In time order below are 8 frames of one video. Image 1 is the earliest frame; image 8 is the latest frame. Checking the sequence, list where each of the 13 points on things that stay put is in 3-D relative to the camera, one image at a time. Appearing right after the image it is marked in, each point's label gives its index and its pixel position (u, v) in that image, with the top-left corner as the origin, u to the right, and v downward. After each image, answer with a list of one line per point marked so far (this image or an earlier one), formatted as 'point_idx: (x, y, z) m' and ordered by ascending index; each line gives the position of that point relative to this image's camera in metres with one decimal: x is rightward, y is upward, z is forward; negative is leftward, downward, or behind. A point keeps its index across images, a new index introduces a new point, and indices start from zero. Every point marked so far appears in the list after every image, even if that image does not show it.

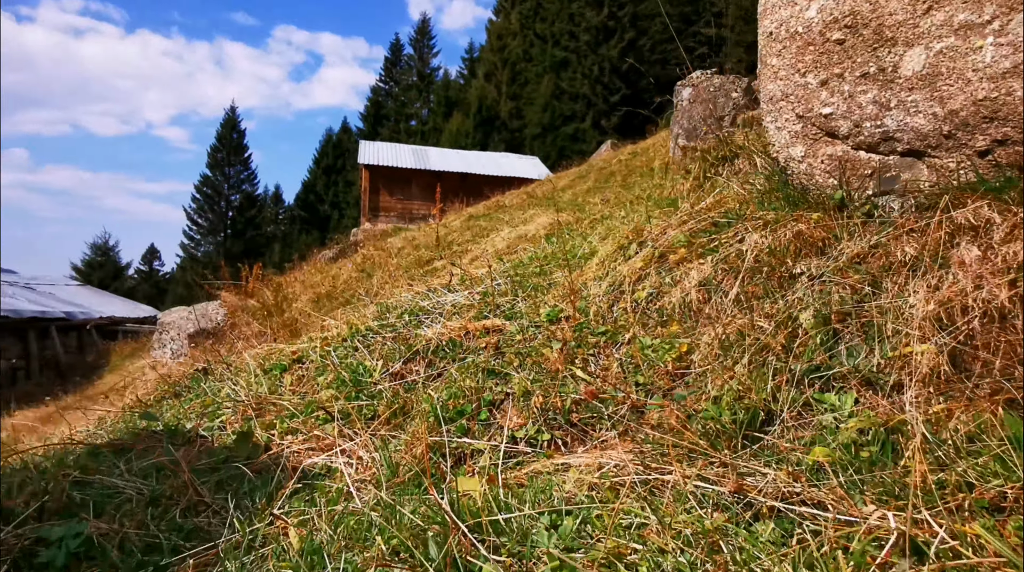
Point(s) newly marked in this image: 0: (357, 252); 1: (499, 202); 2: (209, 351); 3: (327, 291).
0: (-1.9, +0.4, +7.9) m
1: (-0.3, +1.3, +10.0) m
2: (-3.0, -0.6, +6.3) m
3: (-1.9, -0.1, +6.4) m
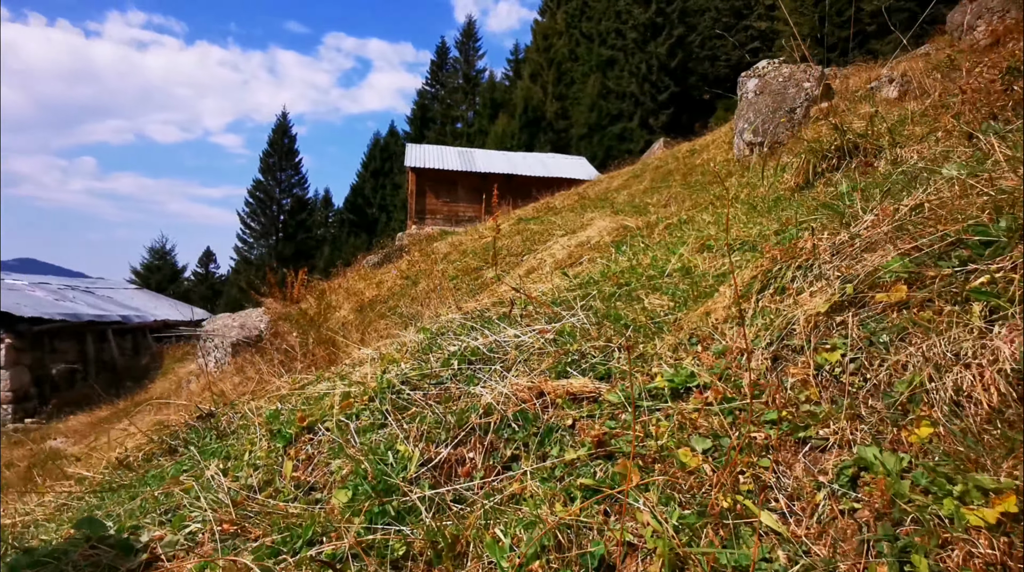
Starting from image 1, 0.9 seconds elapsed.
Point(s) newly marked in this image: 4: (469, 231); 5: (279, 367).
0: (-1.3, +0.3, +7.6) m
1: (+0.5, +1.2, +9.6) m
2: (-2.5, -0.7, +6.0) m
3: (-1.4, -0.1, +6.1) m
4: (-0.6, +0.7, +8.3) m
5: (-1.7, -0.8, +4.8) m
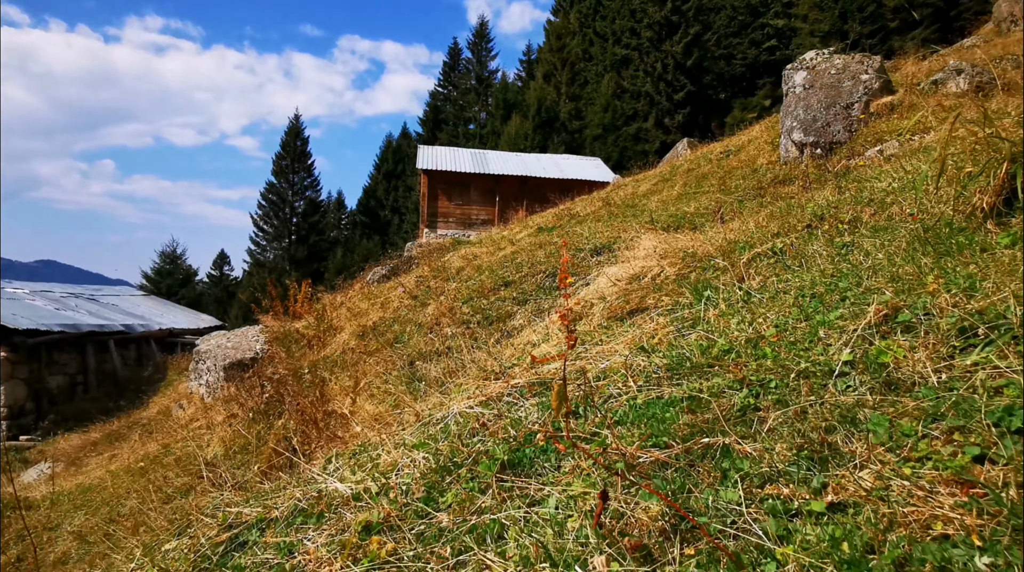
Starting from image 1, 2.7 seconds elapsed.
0: (-1.1, +0.1, +6.9) m
1: (+0.8, +1.0, +8.8) m
2: (-2.3, -0.9, +5.3) m
3: (-1.2, -0.3, +5.3) m
4: (-0.3, +0.5, +7.6) m
5: (-1.6, -1.0, +4.1) m
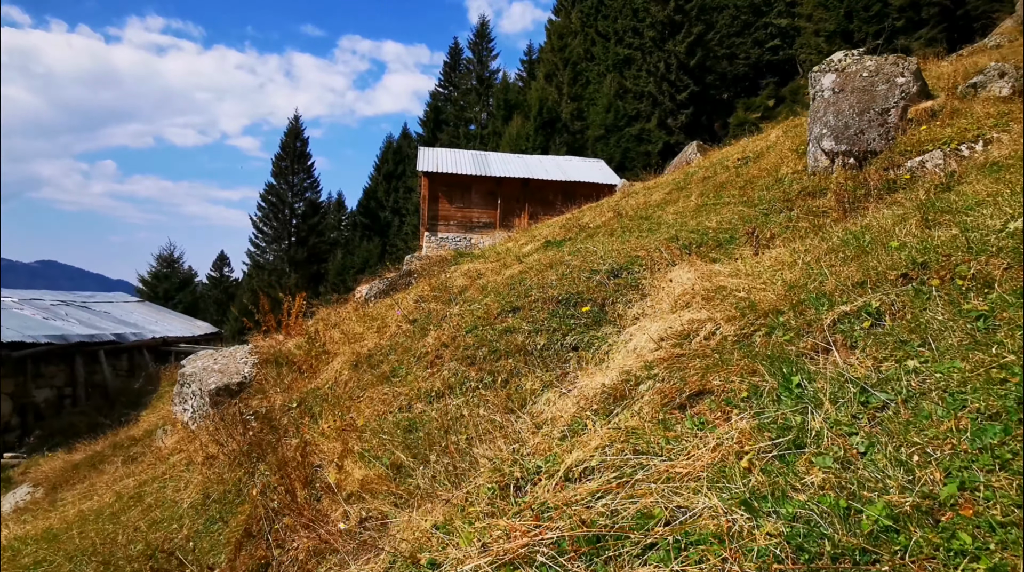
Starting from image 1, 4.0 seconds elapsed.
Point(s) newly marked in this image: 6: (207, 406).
0: (-1.0, 0.0, +6.5) m
1: (+0.8, +0.9, +8.4) m
2: (-2.2, -1.1, +4.9) m
3: (-1.1, -0.5, +4.9) m
4: (-0.3, +0.3, +7.1) m
5: (-1.5, -1.1, +3.7) m
6: (-2.8, -1.1, +5.8) m
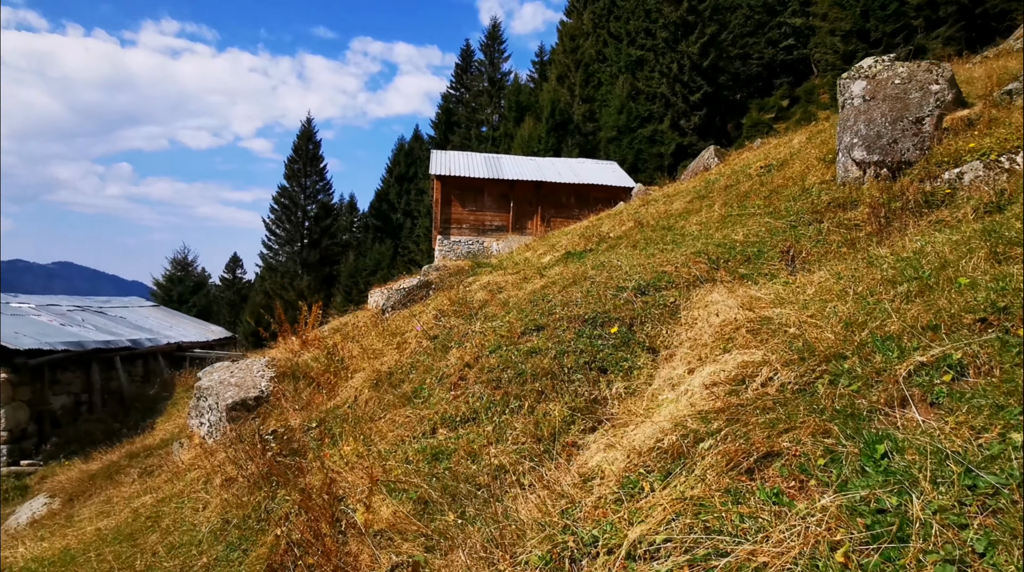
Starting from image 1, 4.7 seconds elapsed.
0: (-0.8, -0.2, +6.4) m
1: (+1.1, +0.7, +8.2) m
2: (-2.1, -1.2, +4.8) m
3: (-0.9, -0.6, +4.8) m
4: (0.0, +0.2, +7.0) m
5: (-1.4, -1.3, +3.6) m
6: (-2.6, -1.2, +5.7) m
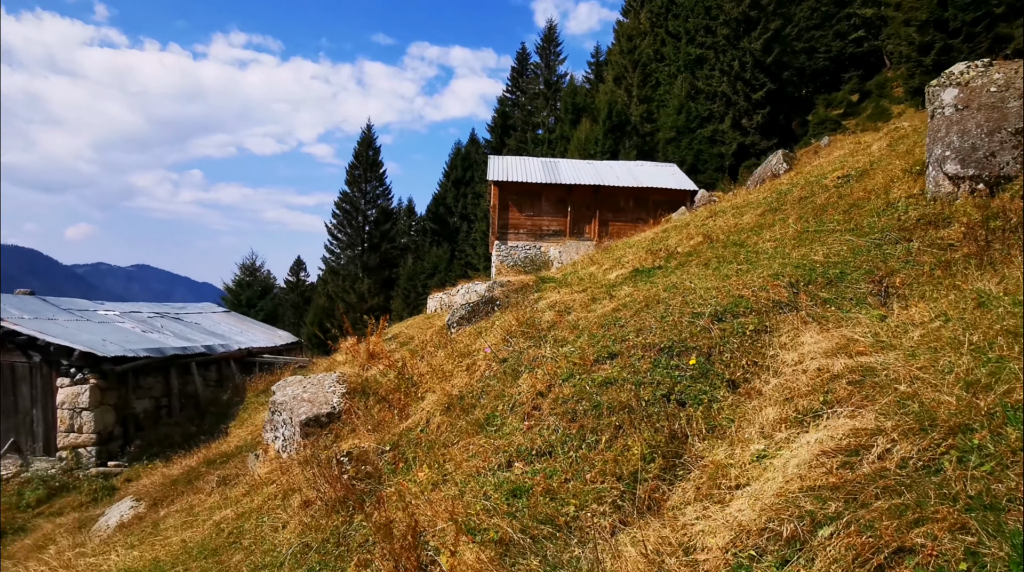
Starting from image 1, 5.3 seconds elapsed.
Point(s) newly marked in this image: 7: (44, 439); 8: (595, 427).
0: (-0.2, -0.4, +6.4) m
1: (+1.9, +0.5, +8.1) m
2: (-1.5, -1.4, +4.9) m
3: (-0.4, -0.8, +4.8) m
4: (+0.7, 0.0, +7.0) m
5: (-0.9, -1.4, +3.7) m
6: (-2.0, -1.4, +5.9) m
7: (-8.3, -2.7, +11.1) m
8: (+0.5, -0.8, +3.6) m
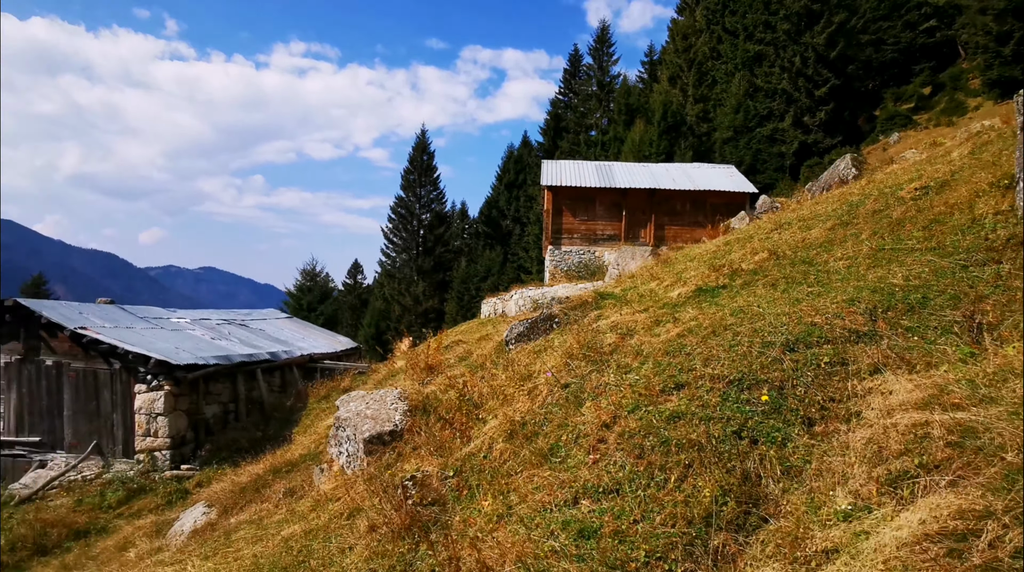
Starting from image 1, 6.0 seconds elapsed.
0: (+0.4, -0.5, +6.4) m
1: (+2.6, +0.3, +7.9) m
2: (-1.0, -1.6, +5.0) m
3: (+0.1, -1.0, +4.8) m
4: (+1.3, -0.2, +6.9) m
5: (-0.5, -1.6, +3.7) m
6: (-1.4, -1.6, +6.0) m
7: (-7.2, -2.9, +11.7) m
8: (+0.8, -1.0, +3.5) m
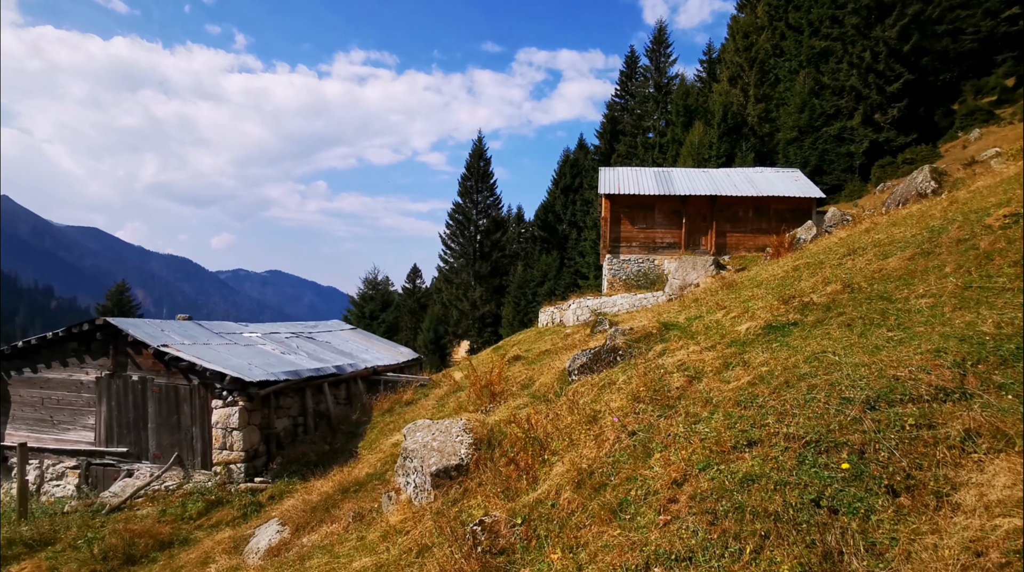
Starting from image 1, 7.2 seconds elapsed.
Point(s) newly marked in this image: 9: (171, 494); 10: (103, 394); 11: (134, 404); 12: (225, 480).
0: (+1.1, -0.9, +6.3) m
1: (+3.4, 0.0, +7.6) m
2: (-0.5, -2.0, +5.1) m
3: (+0.6, -1.4, +4.8) m
4: (+2.0, -0.5, +6.7) m
5: (-0.1, -2.0, +3.8) m
6: (-0.8, -2.0, +6.1) m
7: (-6.1, -3.3, +12.4) m
8: (+1.2, -1.3, +3.4) m
9: (-6.4, -3.9, +11.7) m
10: (-8.6, -2.3, +13.3) m
11: (-7.8, -2.4, +13.1) m
12: (-5.4, -3.6, +11.8) m
